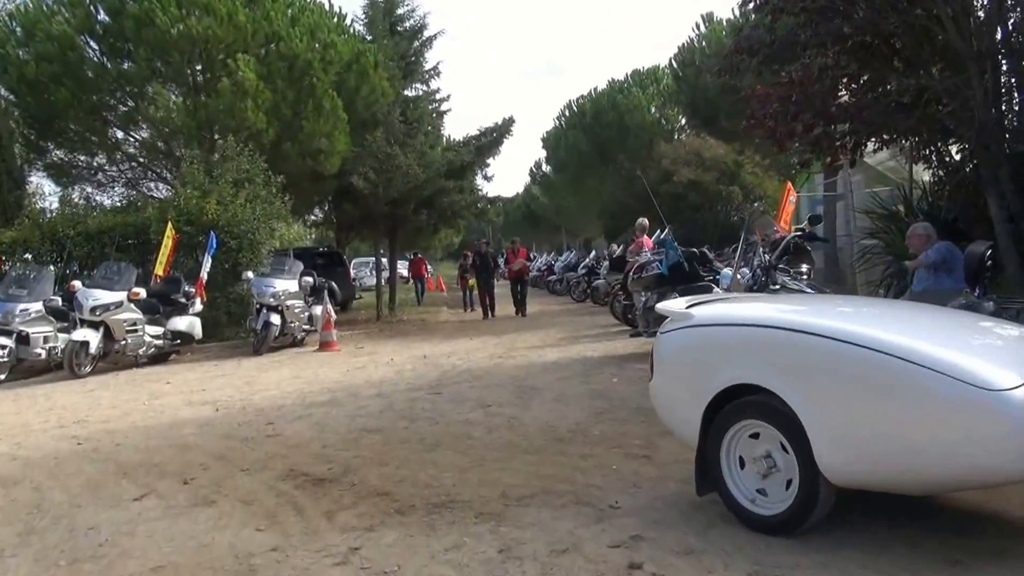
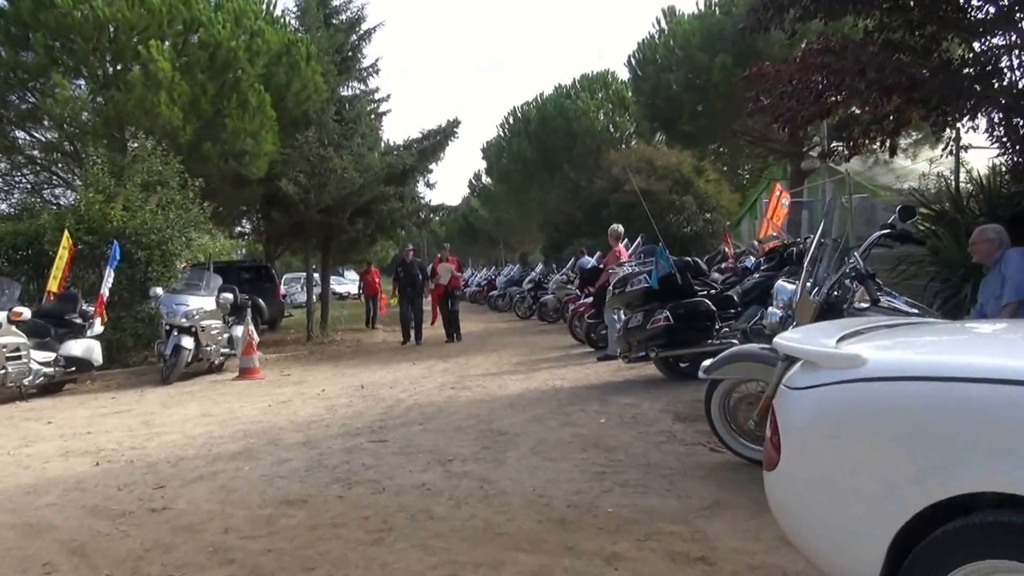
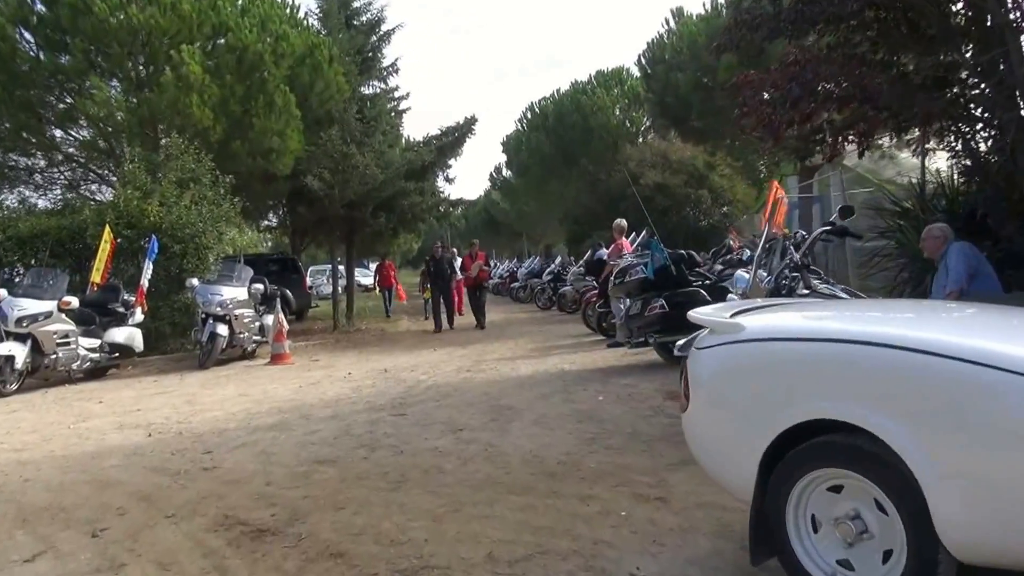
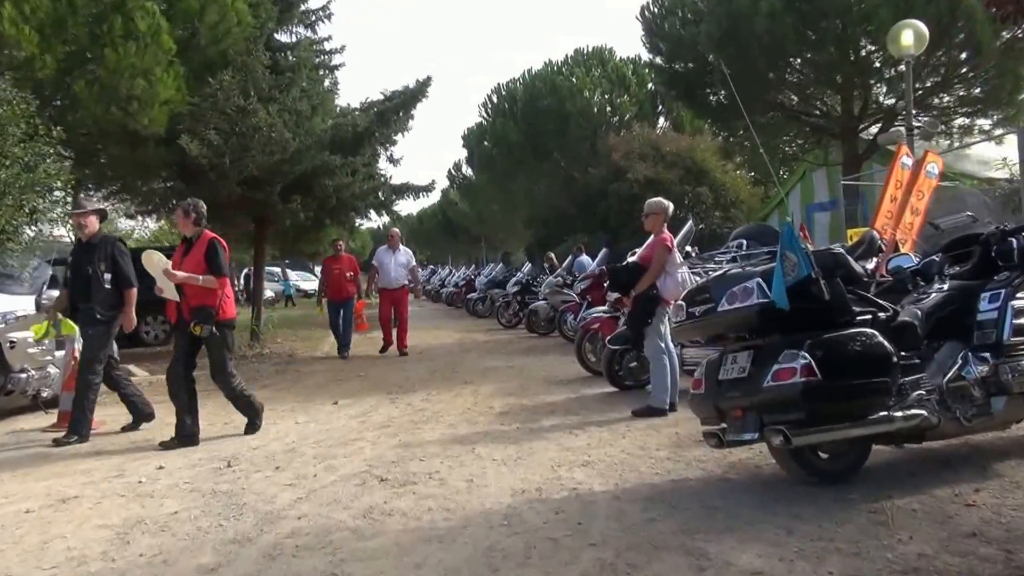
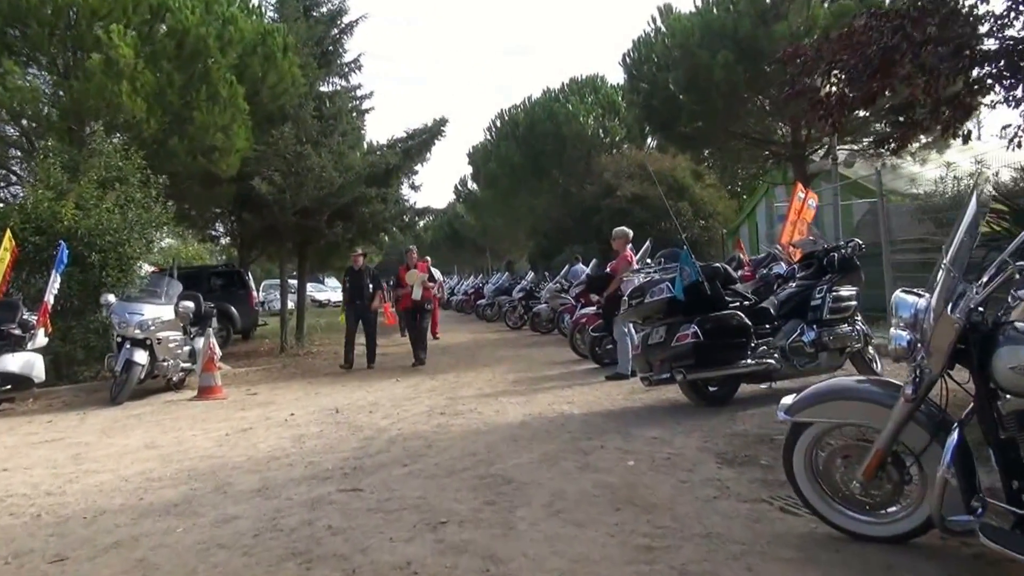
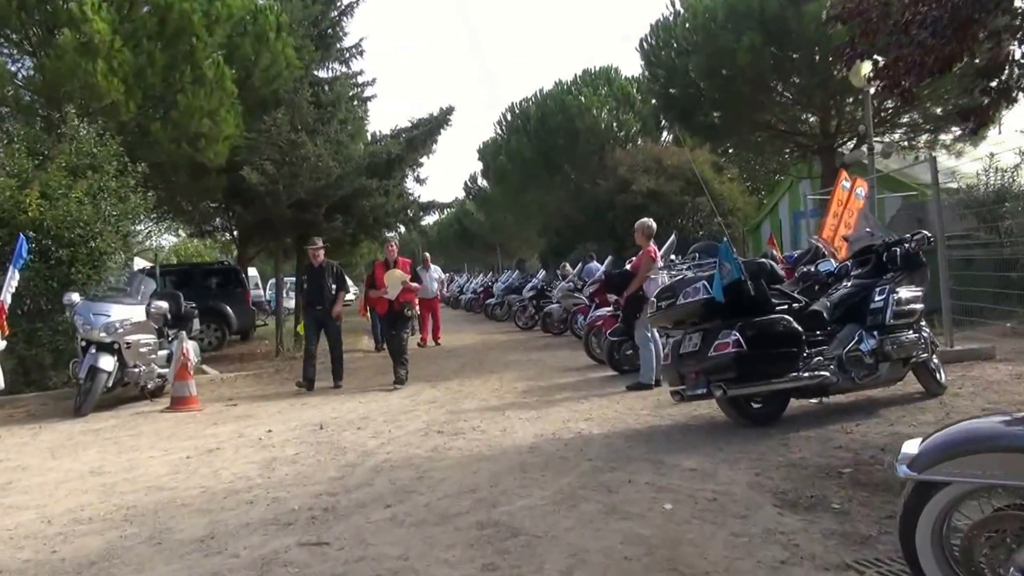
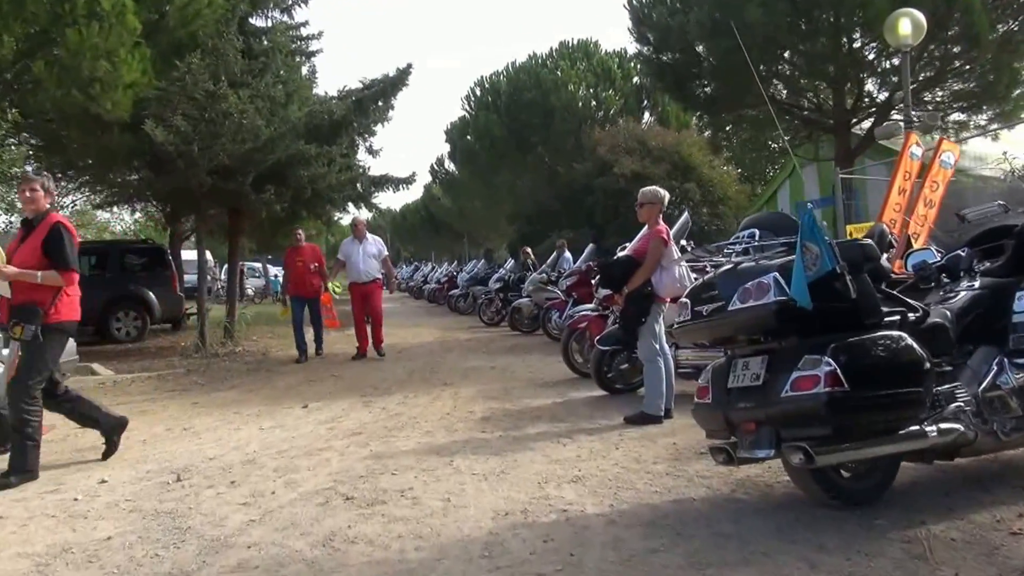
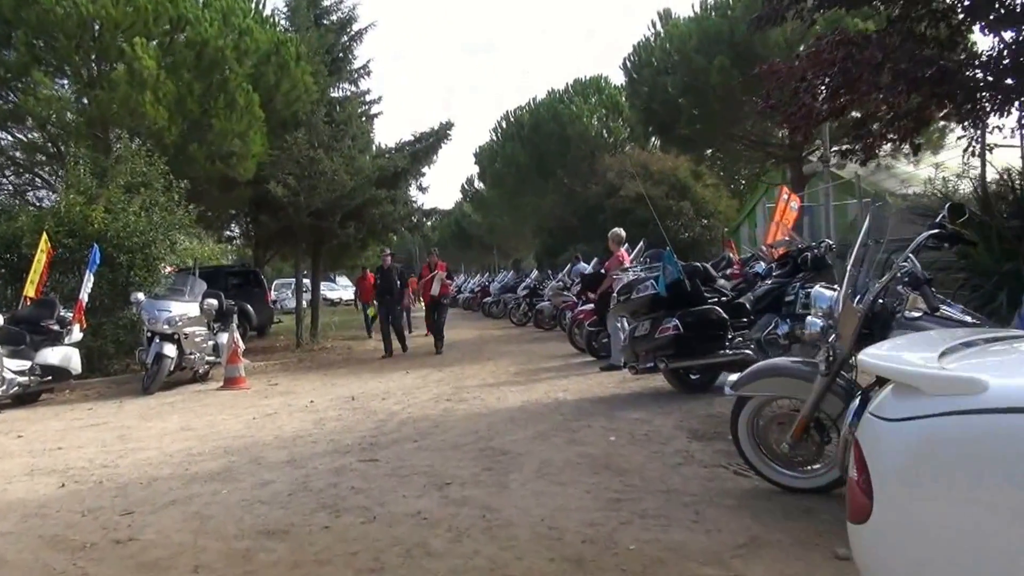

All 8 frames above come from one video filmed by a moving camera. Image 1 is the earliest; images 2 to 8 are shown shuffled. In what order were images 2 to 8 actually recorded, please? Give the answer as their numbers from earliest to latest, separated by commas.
3, 2, 8, 5, 6, 4, 7
